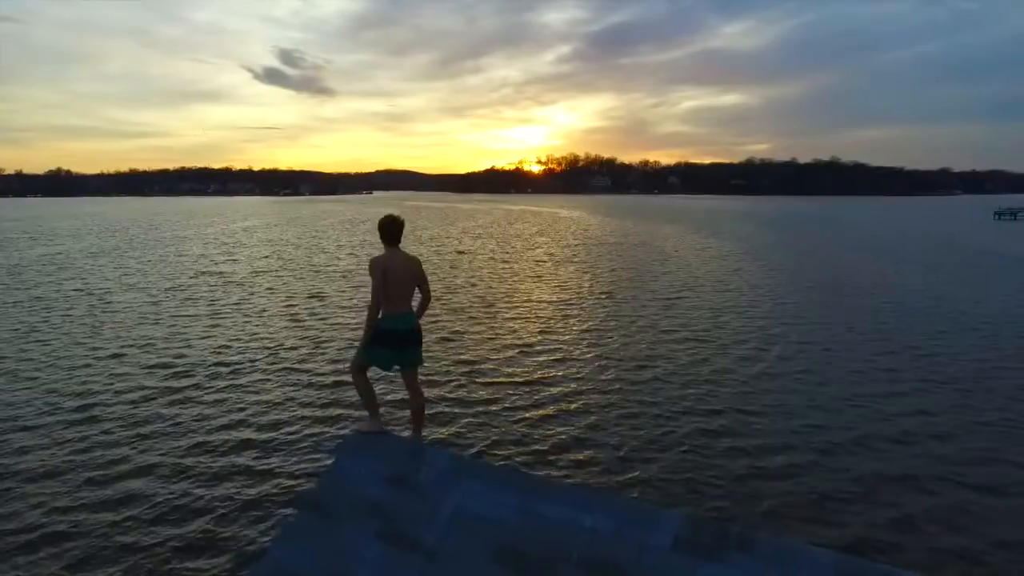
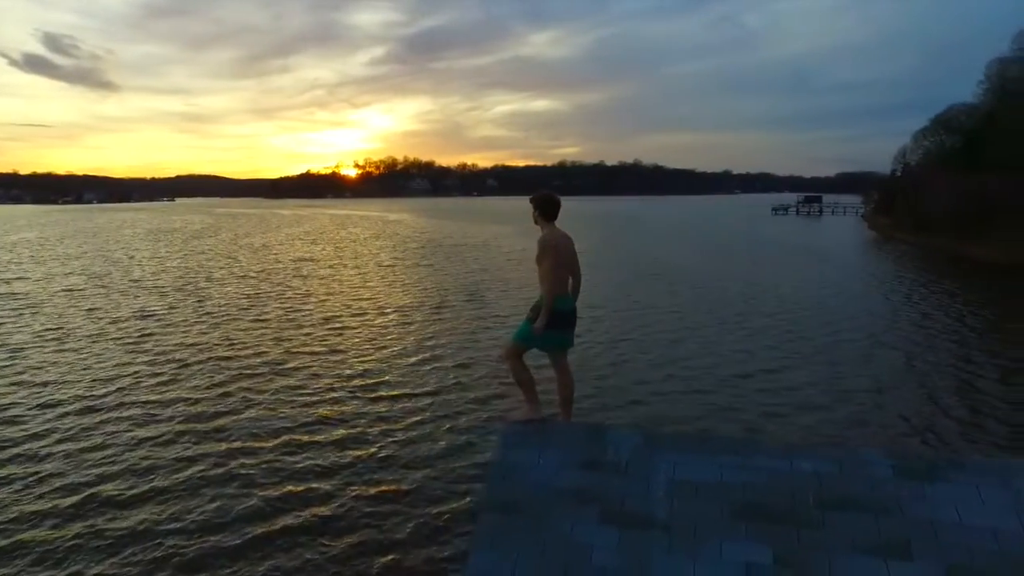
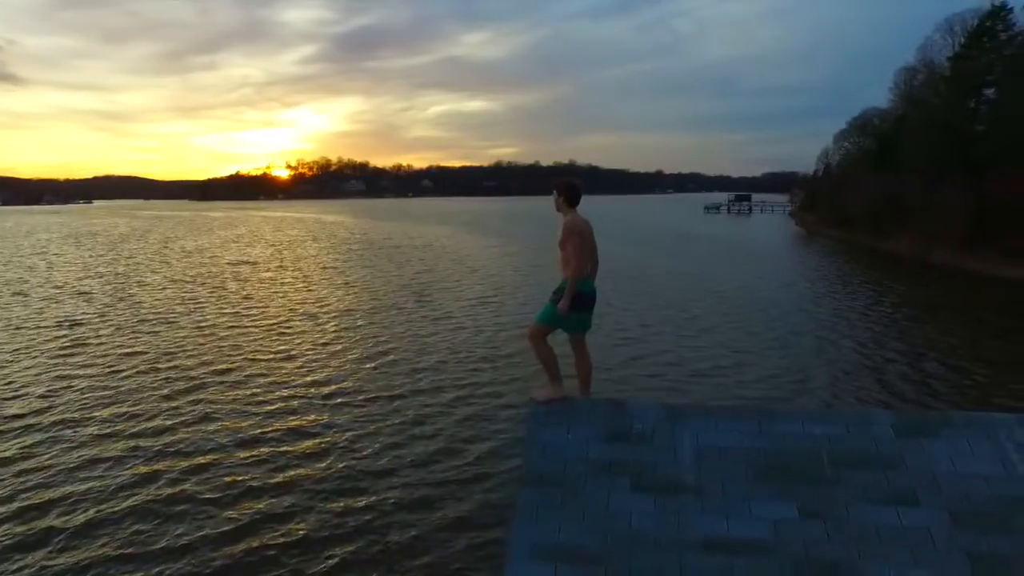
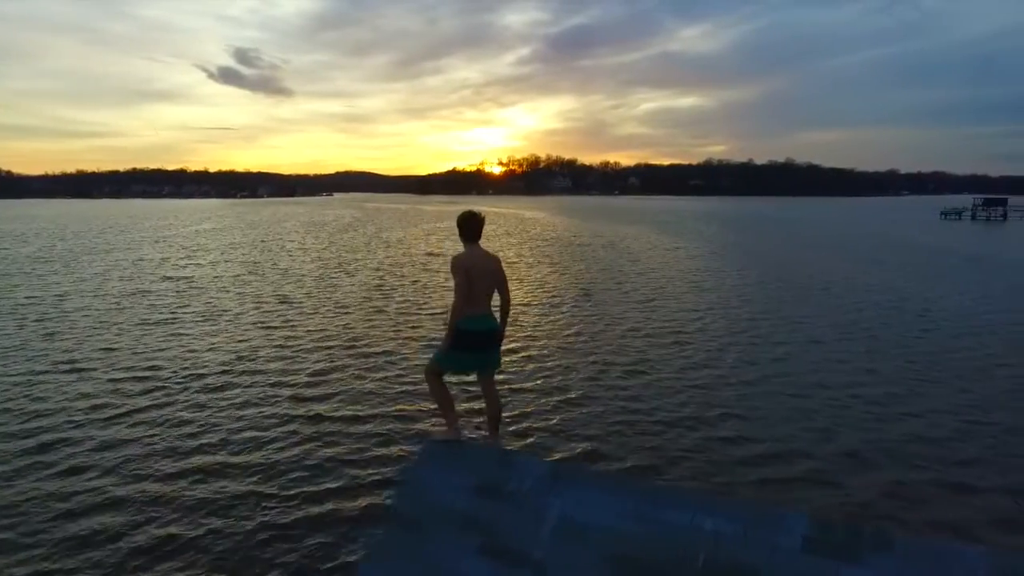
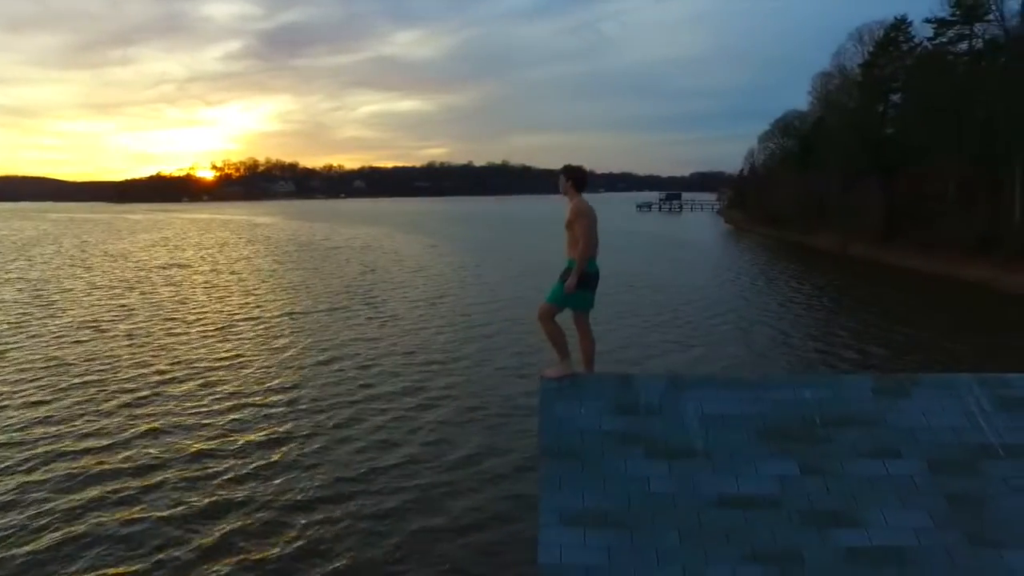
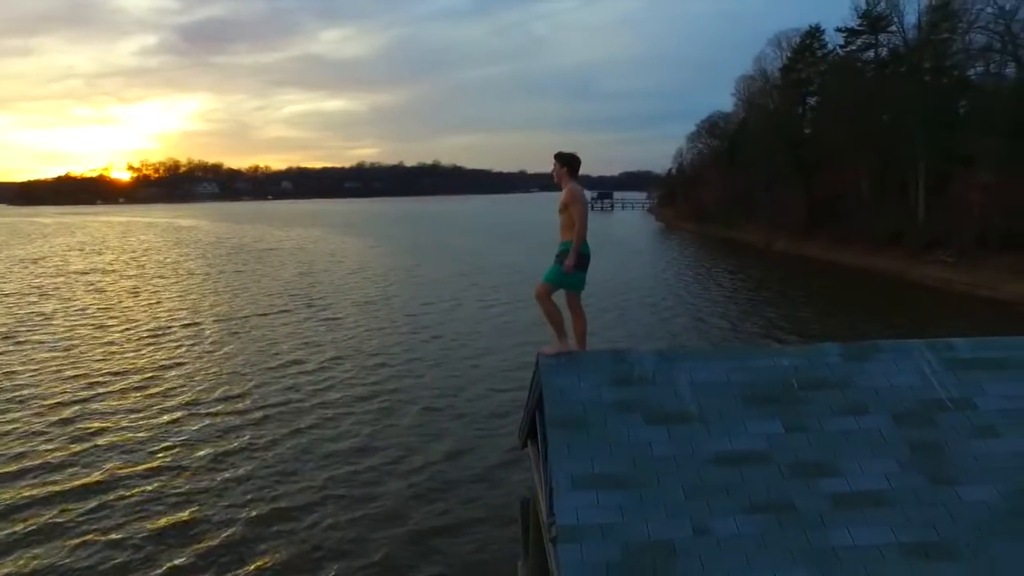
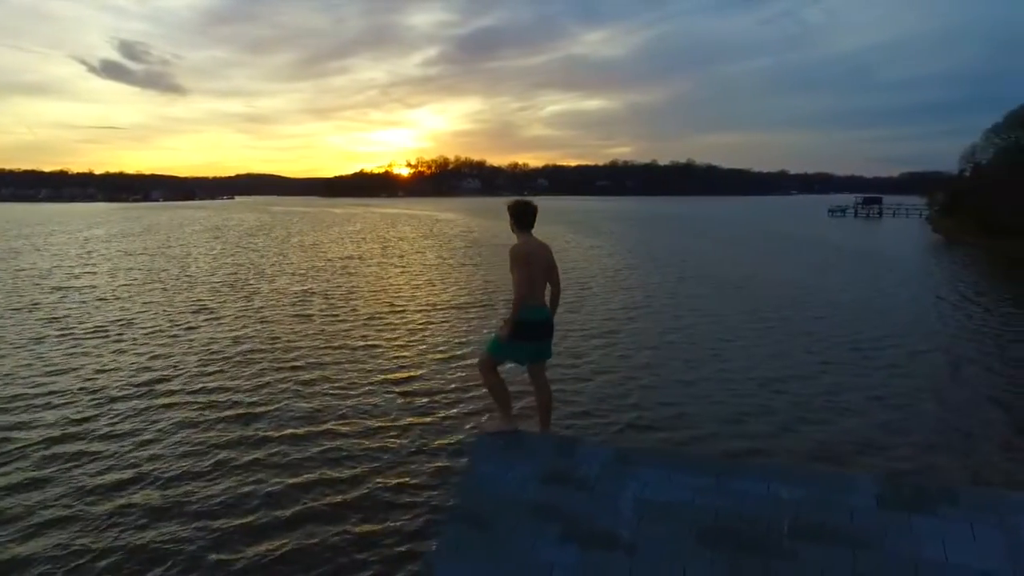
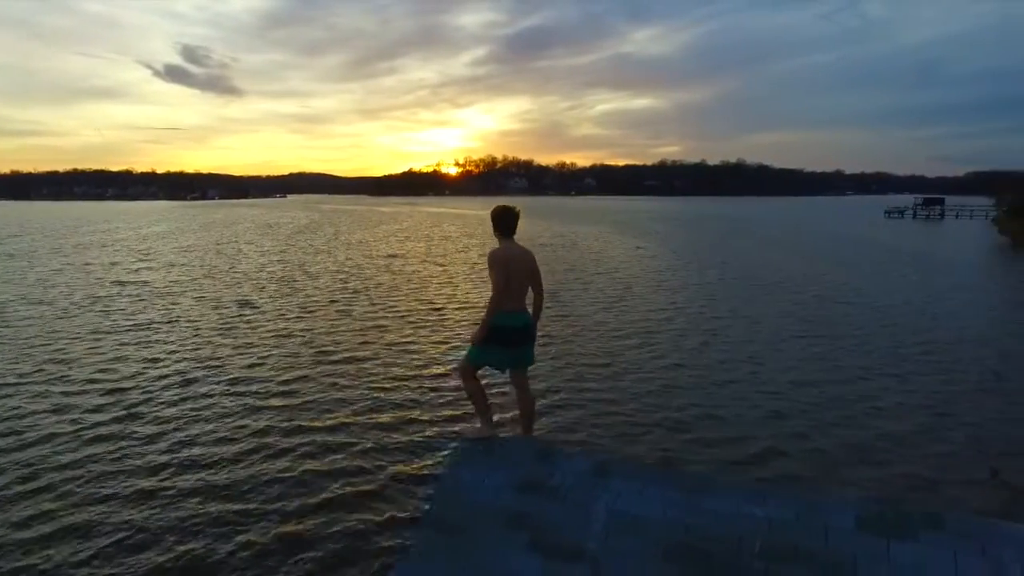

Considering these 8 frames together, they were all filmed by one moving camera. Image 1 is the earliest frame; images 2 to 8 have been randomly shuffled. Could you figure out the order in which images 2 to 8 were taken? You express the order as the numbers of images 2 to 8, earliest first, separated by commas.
4, 8, 7, 2, 3, 5, 6
